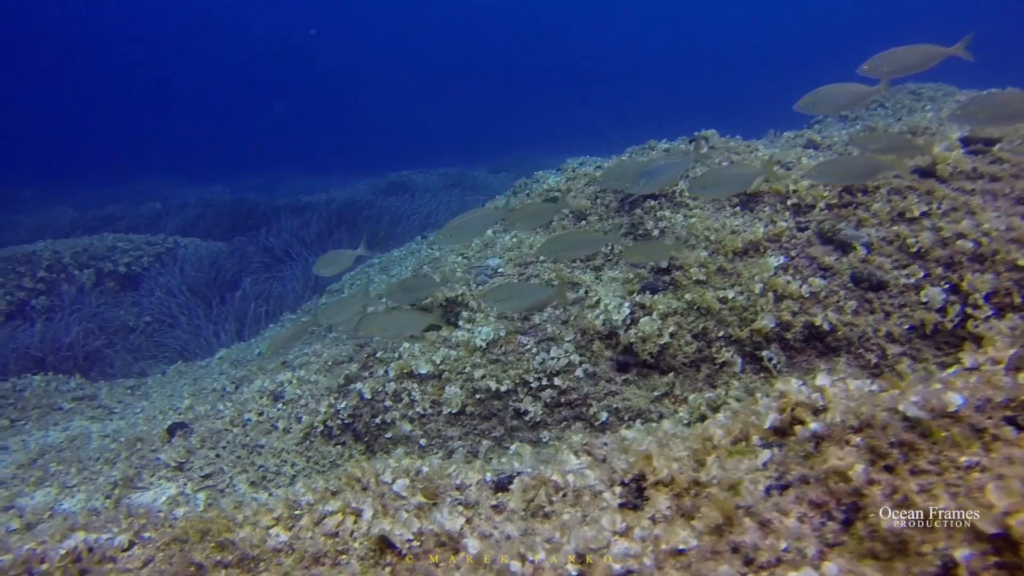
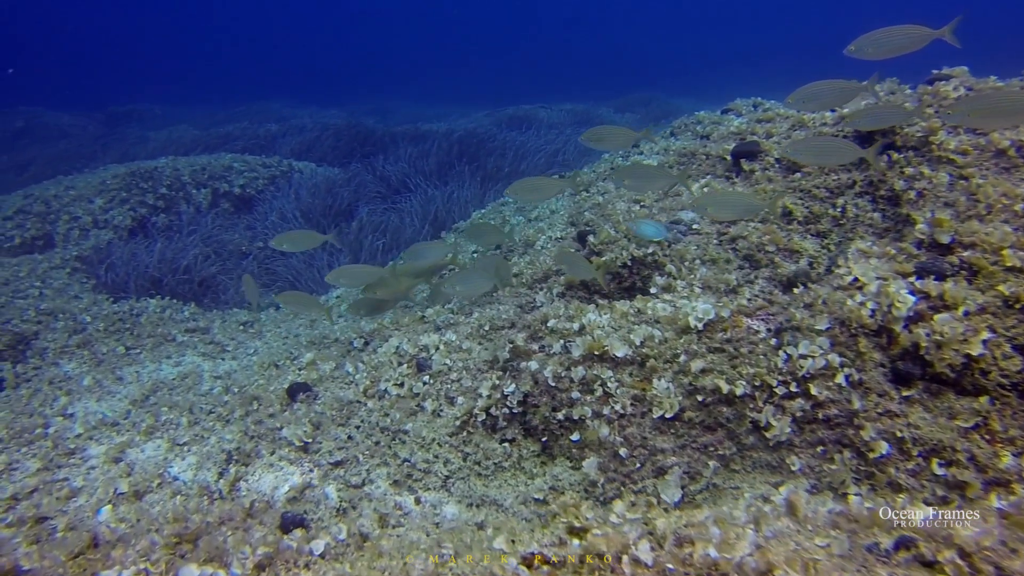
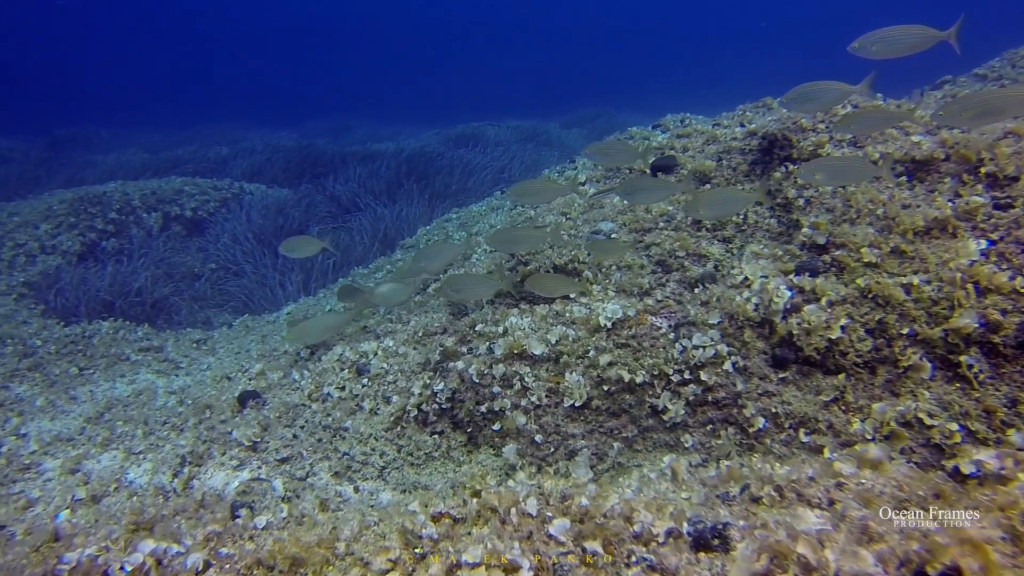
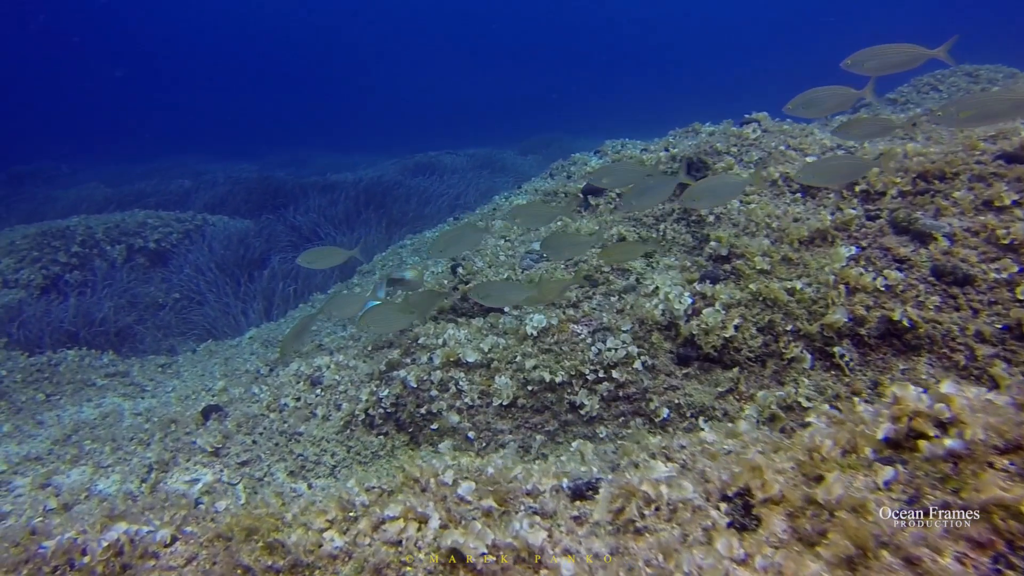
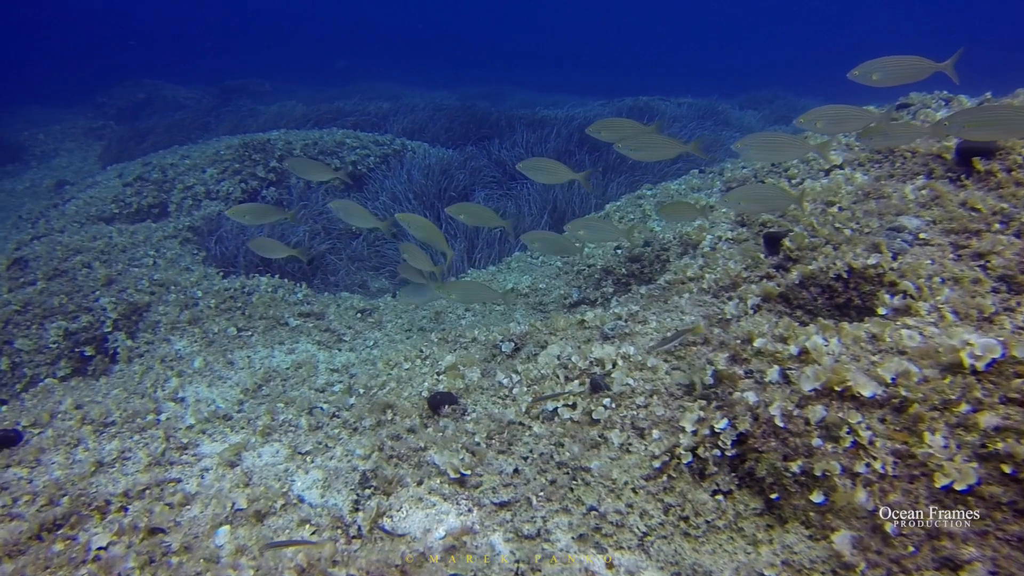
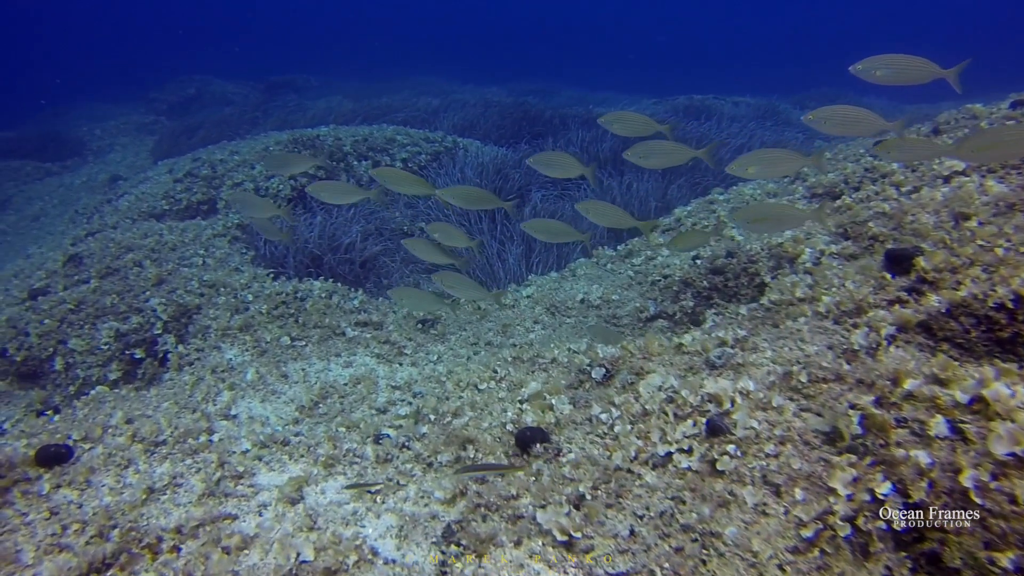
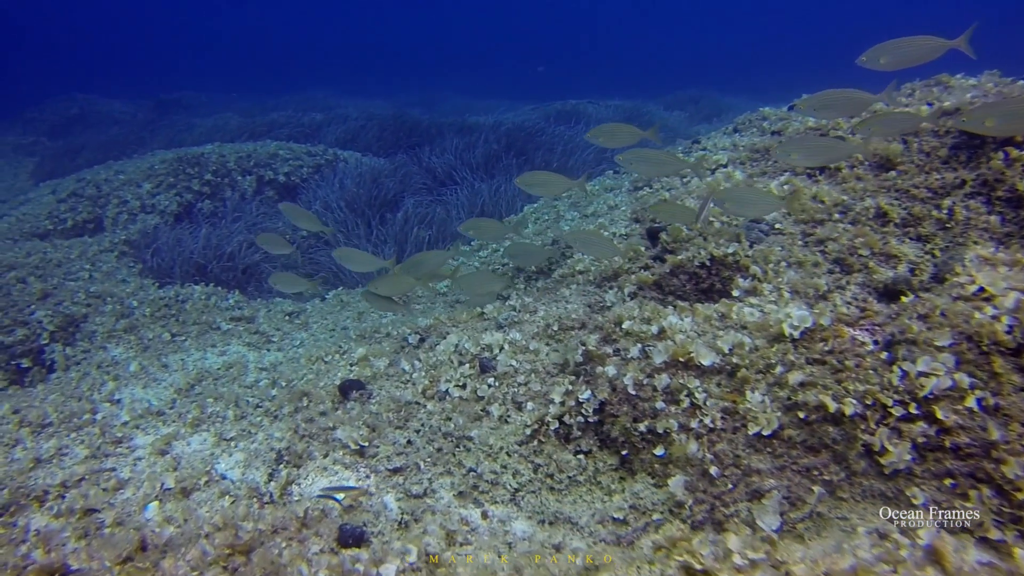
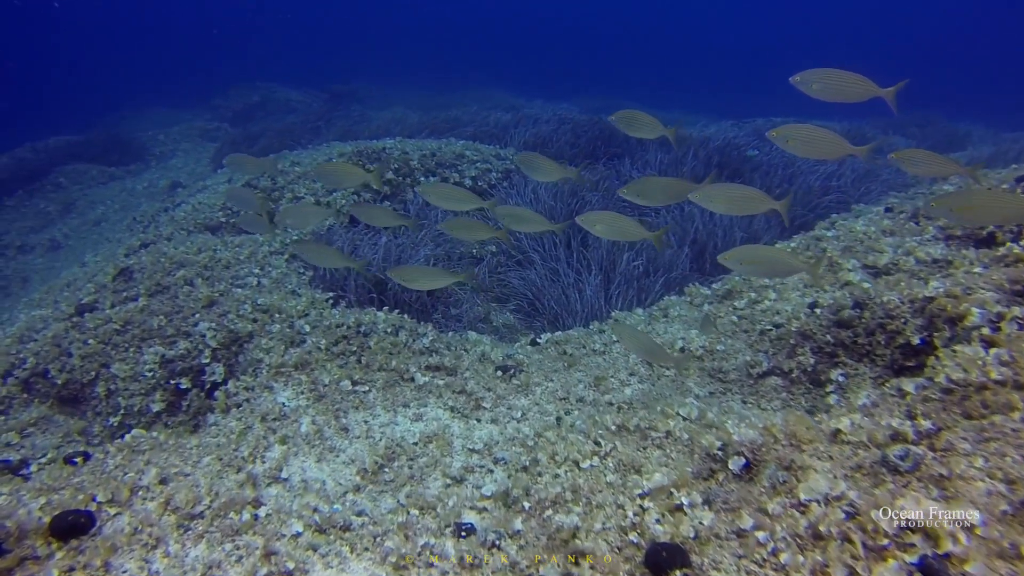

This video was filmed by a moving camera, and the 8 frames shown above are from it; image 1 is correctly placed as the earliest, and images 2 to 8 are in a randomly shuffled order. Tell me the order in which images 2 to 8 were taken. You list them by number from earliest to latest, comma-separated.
4, 3, 2, 7, 5, 6, 8
